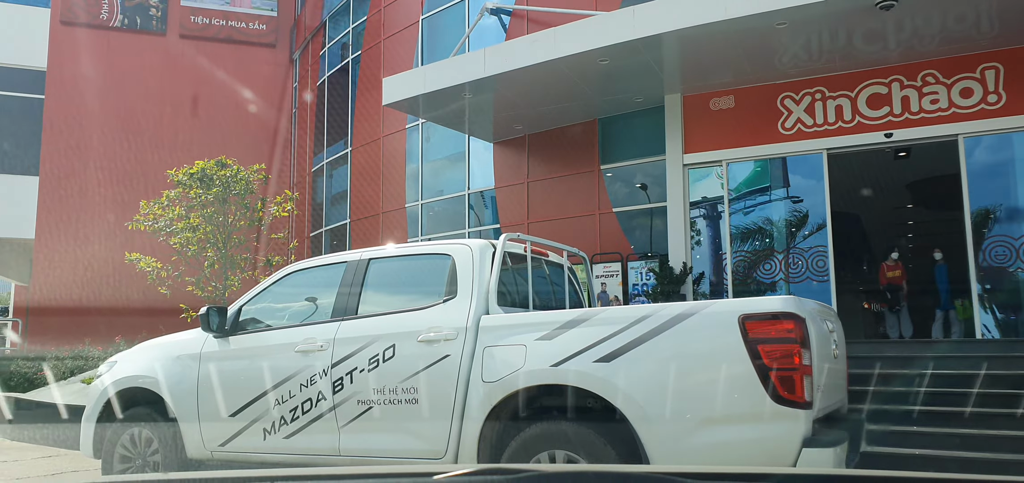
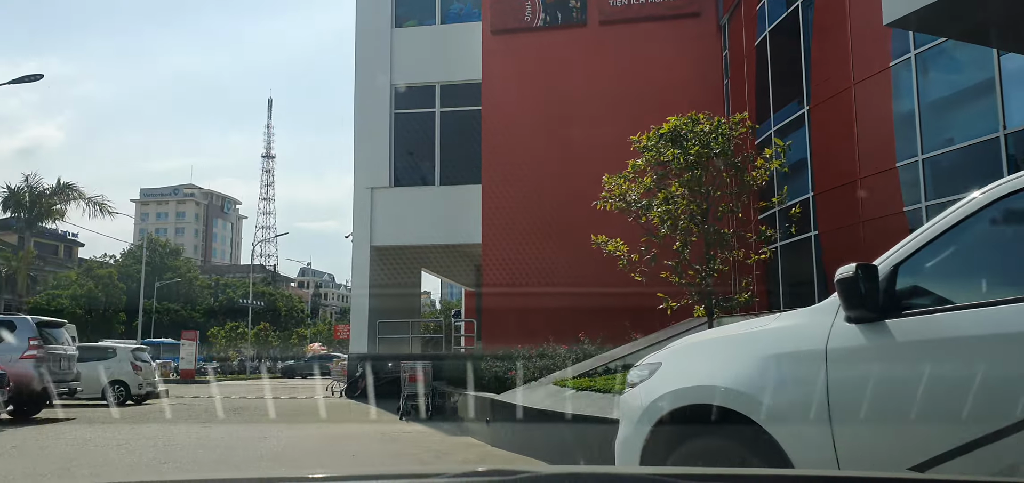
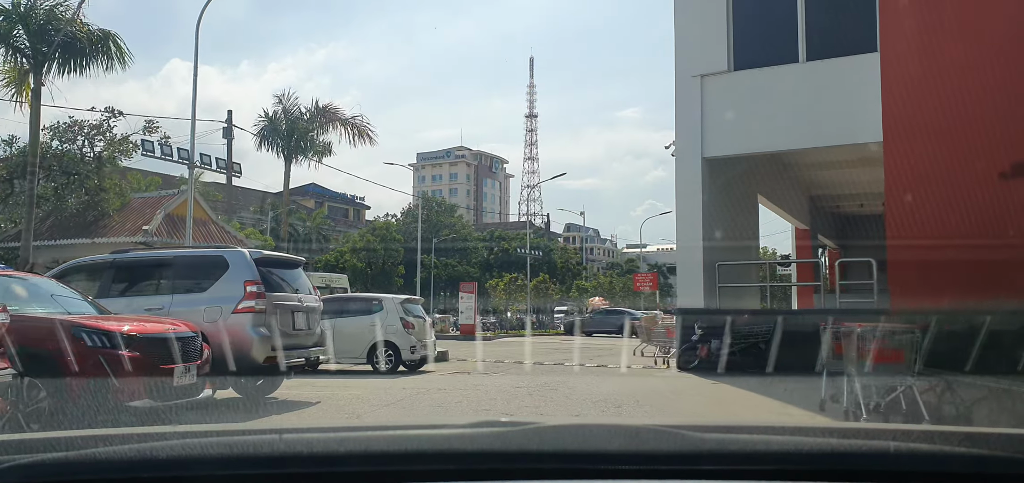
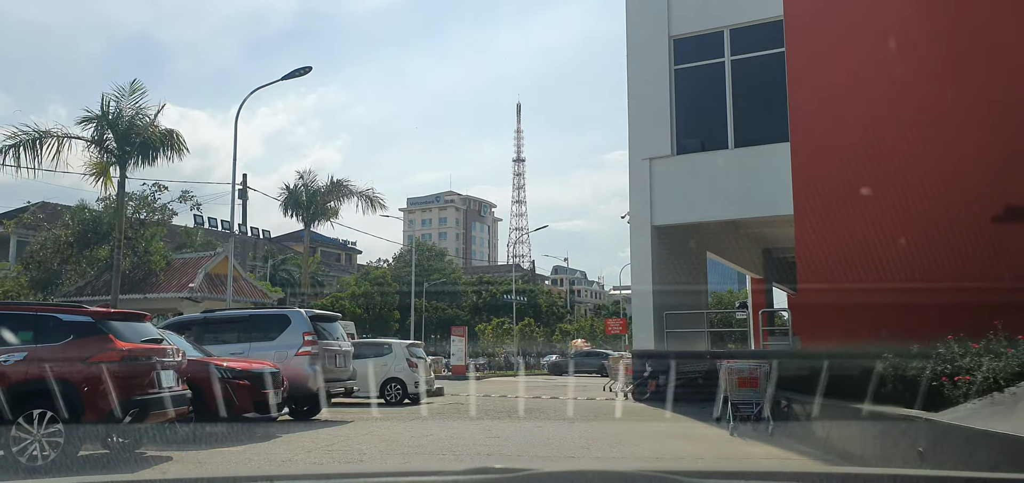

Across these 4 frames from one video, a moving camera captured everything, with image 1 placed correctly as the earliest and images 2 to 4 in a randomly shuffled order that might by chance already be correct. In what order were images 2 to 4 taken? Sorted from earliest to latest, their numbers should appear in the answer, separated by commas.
2, 4, 3
